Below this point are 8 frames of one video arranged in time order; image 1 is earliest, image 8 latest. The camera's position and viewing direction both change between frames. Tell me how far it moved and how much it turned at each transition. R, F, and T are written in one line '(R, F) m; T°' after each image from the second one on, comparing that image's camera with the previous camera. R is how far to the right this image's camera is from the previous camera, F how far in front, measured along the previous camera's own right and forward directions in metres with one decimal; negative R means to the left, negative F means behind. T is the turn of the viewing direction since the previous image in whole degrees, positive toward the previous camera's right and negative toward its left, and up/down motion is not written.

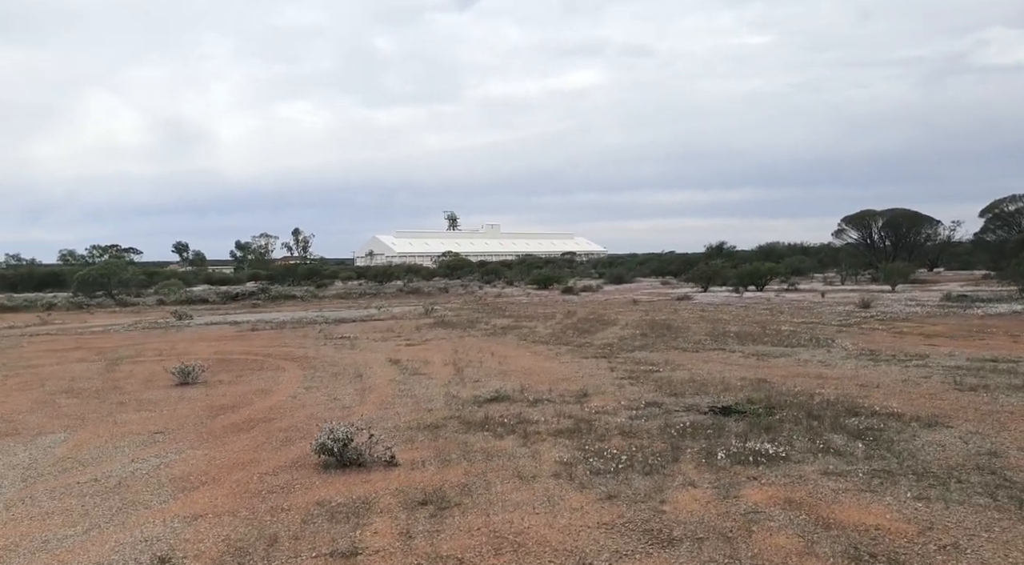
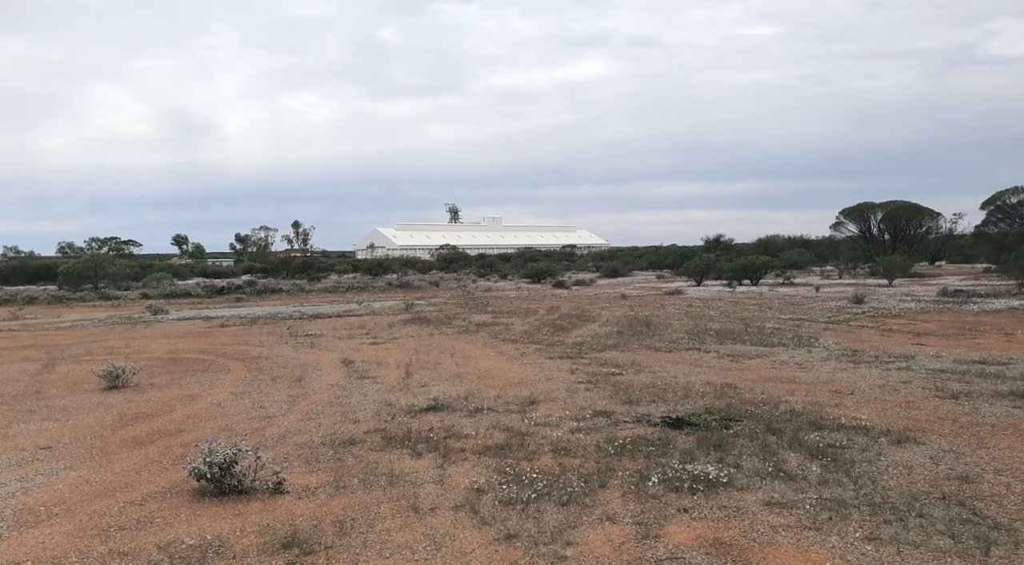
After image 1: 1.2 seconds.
(+1.0, +1.1) m; 0°
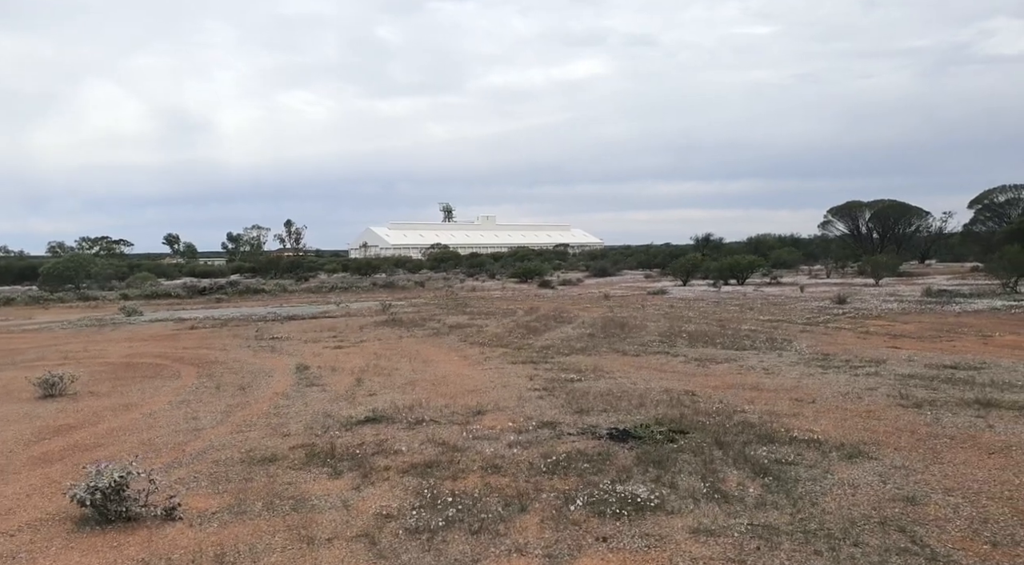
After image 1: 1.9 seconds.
(+0.8, +0.6) m; +1°
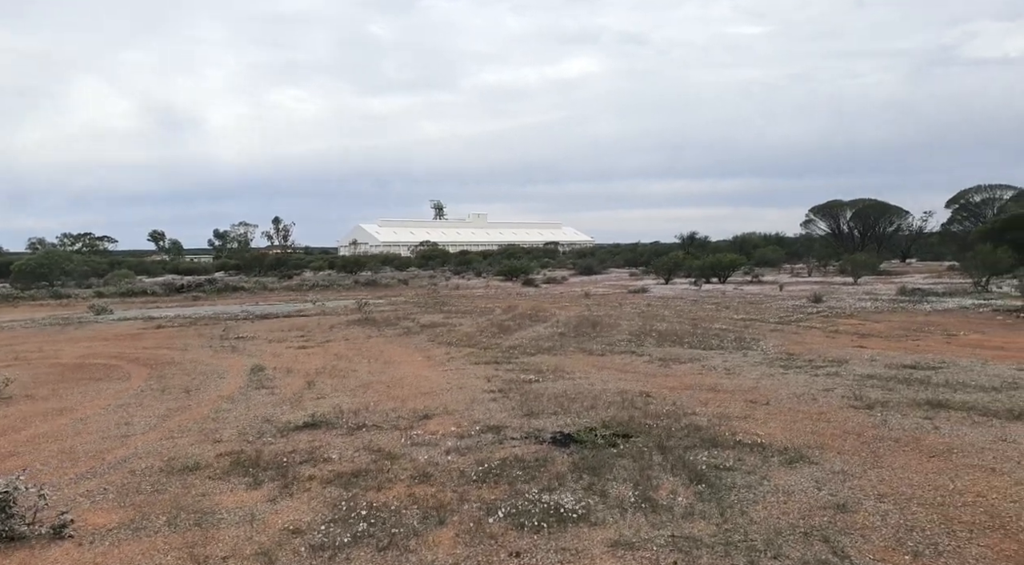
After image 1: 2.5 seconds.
(+0.6, +0.3) m; +1°
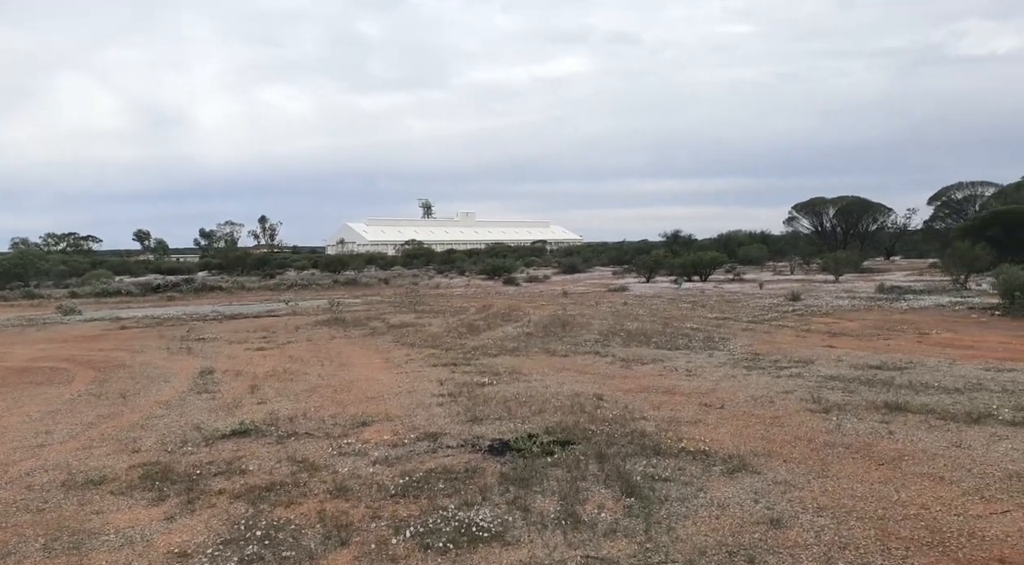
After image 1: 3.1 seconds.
(+0.7, +0.5) m; +1°
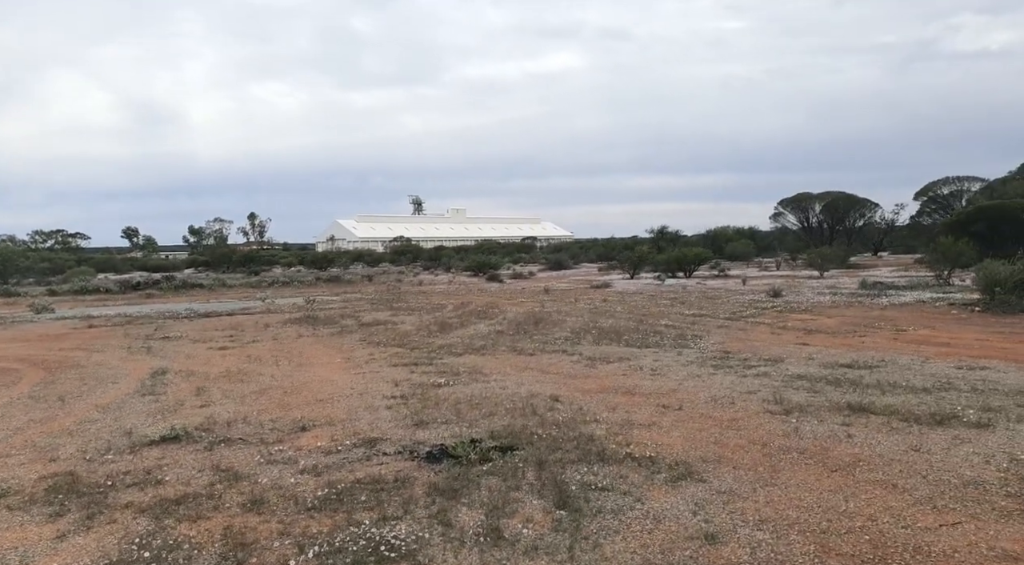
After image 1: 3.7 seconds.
(+0.6, +0.5) m; +1°
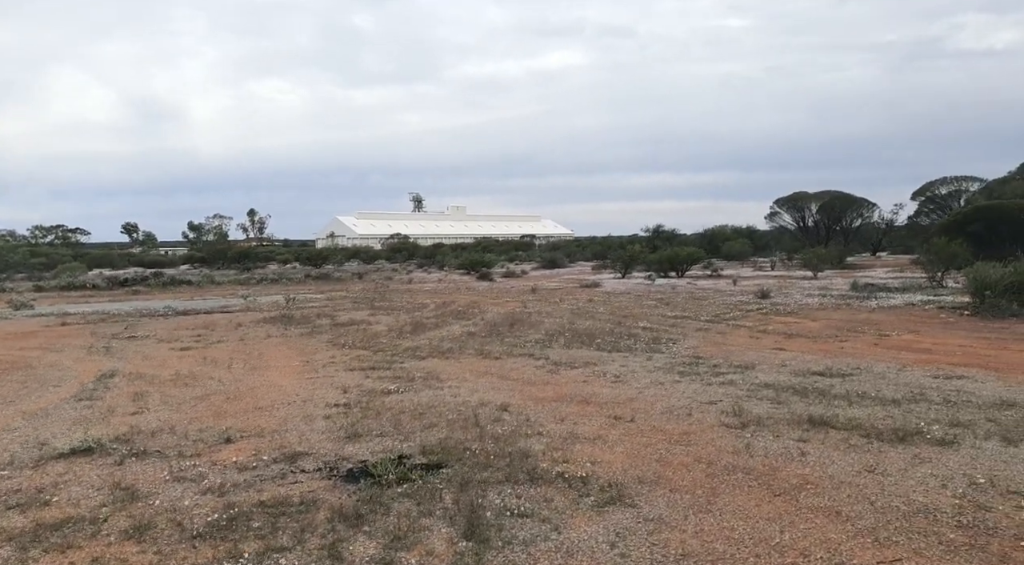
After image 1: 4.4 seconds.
(+0.8, +0.6) m; 0°
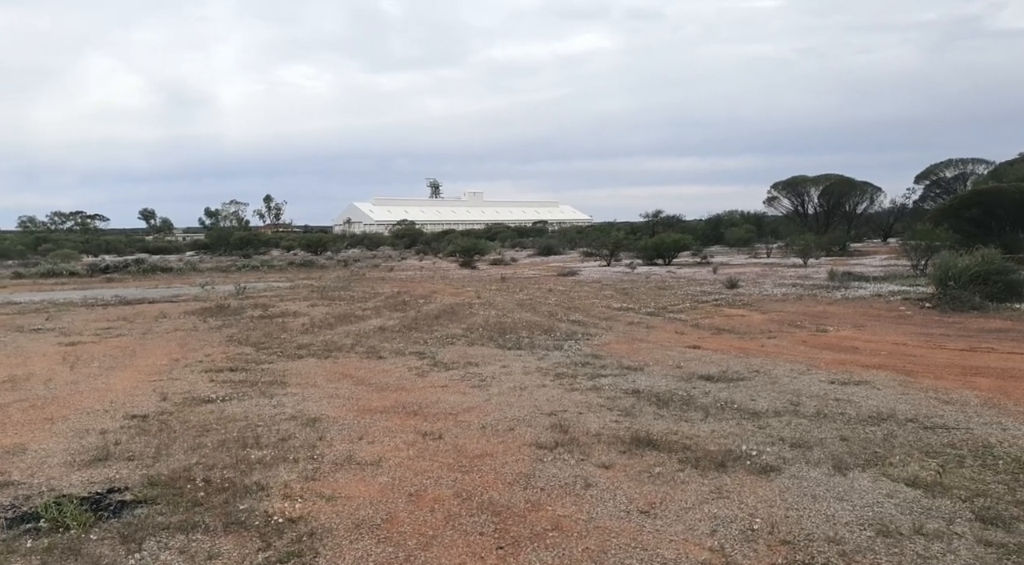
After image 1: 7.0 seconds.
(+2.9, +1.5) m; -1°
